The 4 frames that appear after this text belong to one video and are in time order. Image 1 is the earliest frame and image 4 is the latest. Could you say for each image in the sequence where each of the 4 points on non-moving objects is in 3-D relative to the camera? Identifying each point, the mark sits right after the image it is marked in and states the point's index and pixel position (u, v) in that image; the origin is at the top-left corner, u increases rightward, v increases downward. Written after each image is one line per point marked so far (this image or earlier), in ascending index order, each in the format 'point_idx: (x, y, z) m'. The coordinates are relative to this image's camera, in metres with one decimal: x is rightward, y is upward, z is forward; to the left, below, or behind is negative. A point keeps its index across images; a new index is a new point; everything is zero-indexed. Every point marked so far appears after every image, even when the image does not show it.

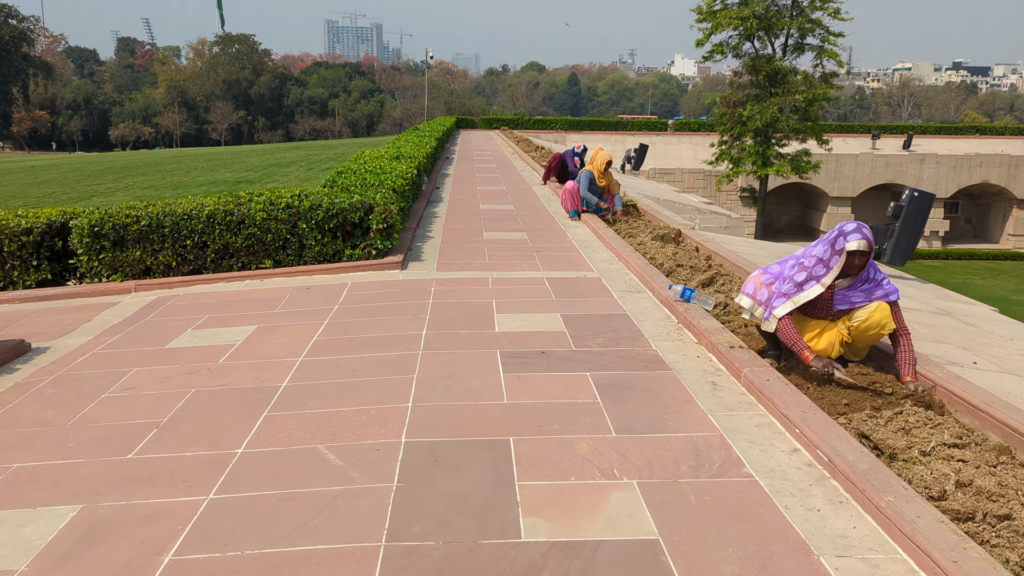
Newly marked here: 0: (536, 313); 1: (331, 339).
0: (+0.1, -0.2, +5.3) m
1: (-1.0, -0.3, +4.9) m
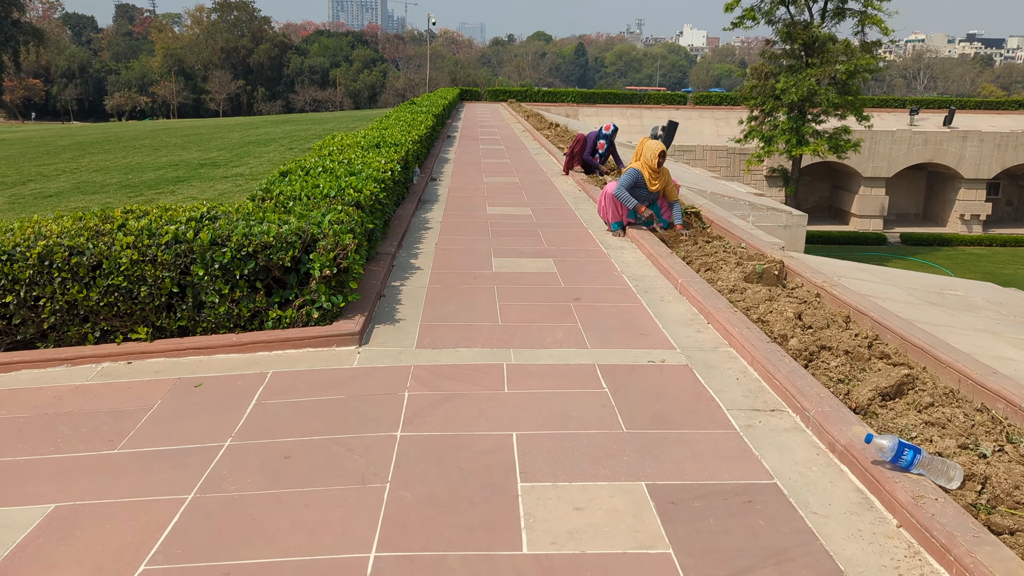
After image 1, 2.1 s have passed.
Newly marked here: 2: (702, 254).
0: (+0.3, -0.6, +2.7) m
1: (-0.8, -0.7, +2.3) m
2: (+1.2, +0.2, +6.0) m
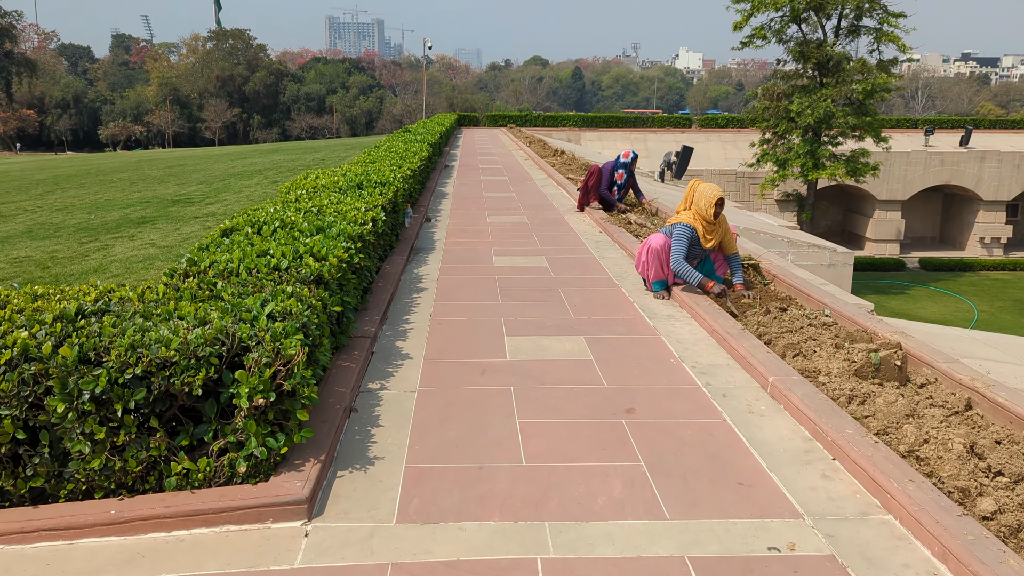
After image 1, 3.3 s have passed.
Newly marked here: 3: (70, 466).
0: (+0.4, -0.9, +1.3) m
1: (-0.7, -1.1, +0.8) m
2: (+1.3, -0.2, +4.6) m
3: (-1.3, -0.5, +2.7) m
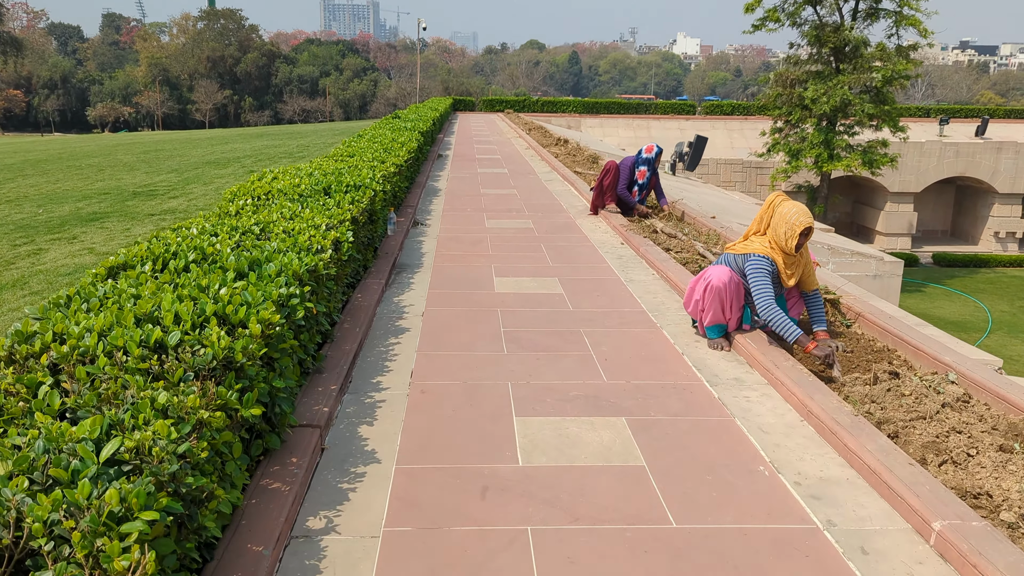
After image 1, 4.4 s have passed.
0: (+0.4, -1.2, -0.1) m
1: (-0.7, -1.3, -0.5) m
2: (+1.4, -0.4, +3.2) m
3: (-1.2, -0.8, +1.4) m
